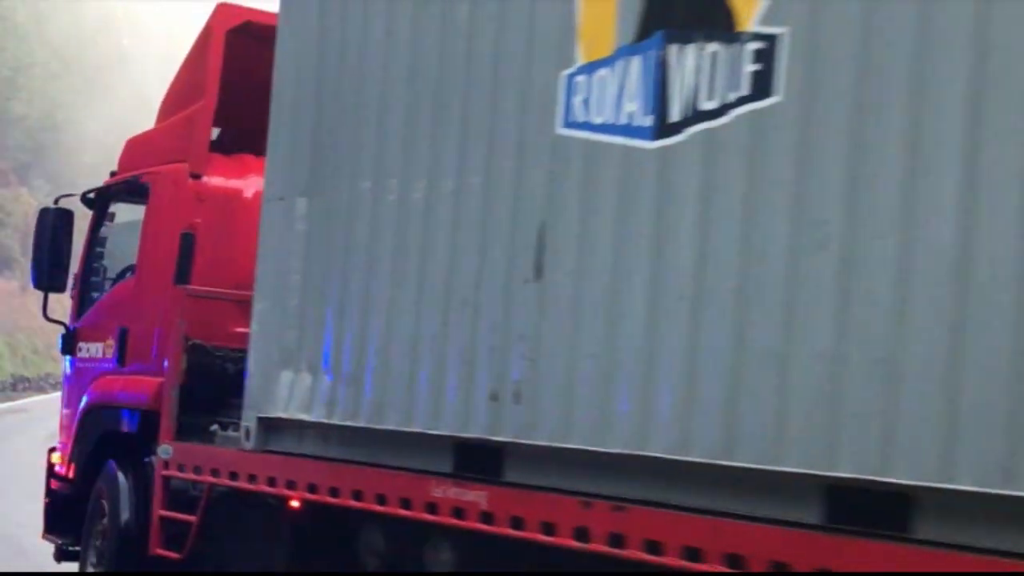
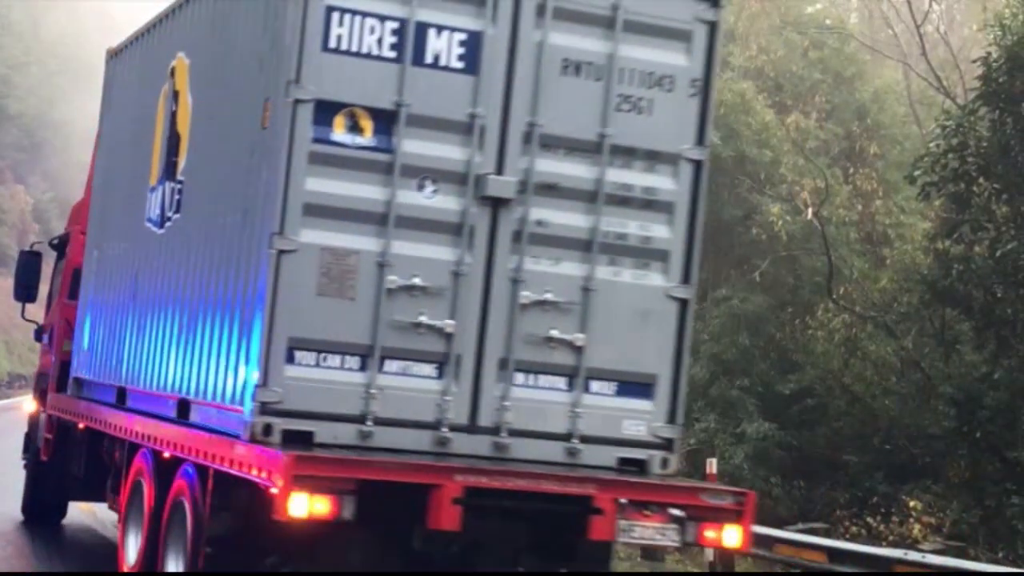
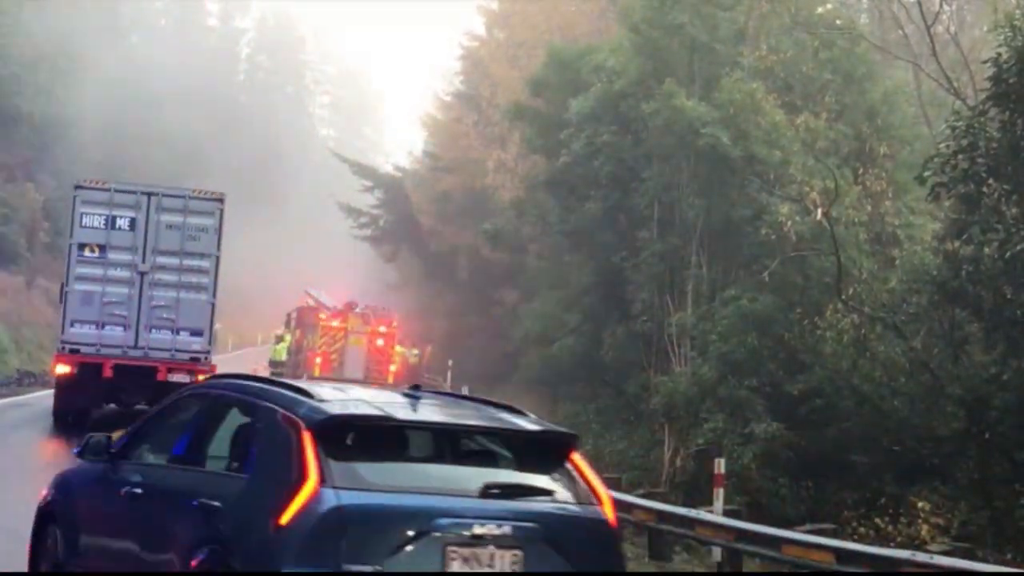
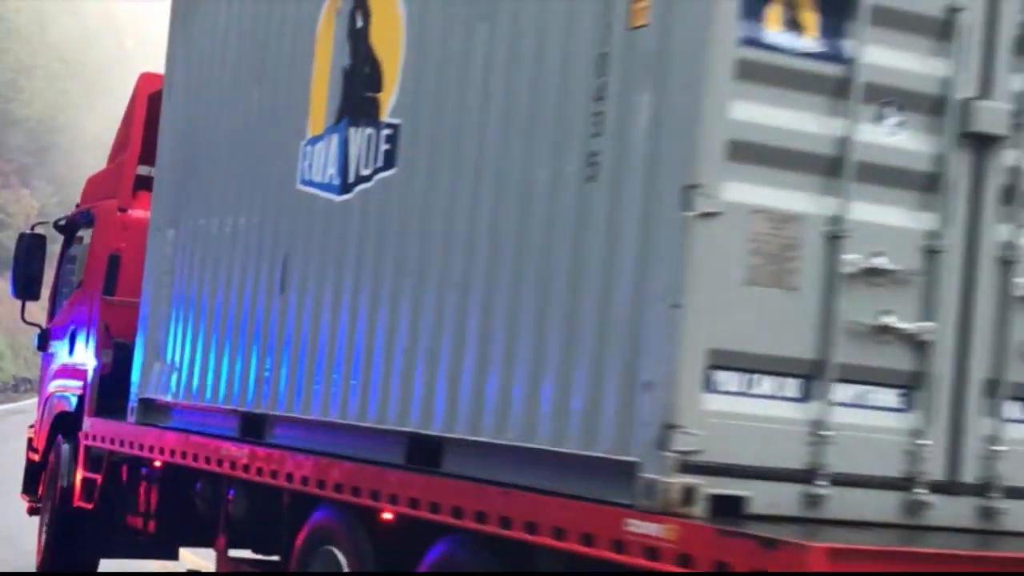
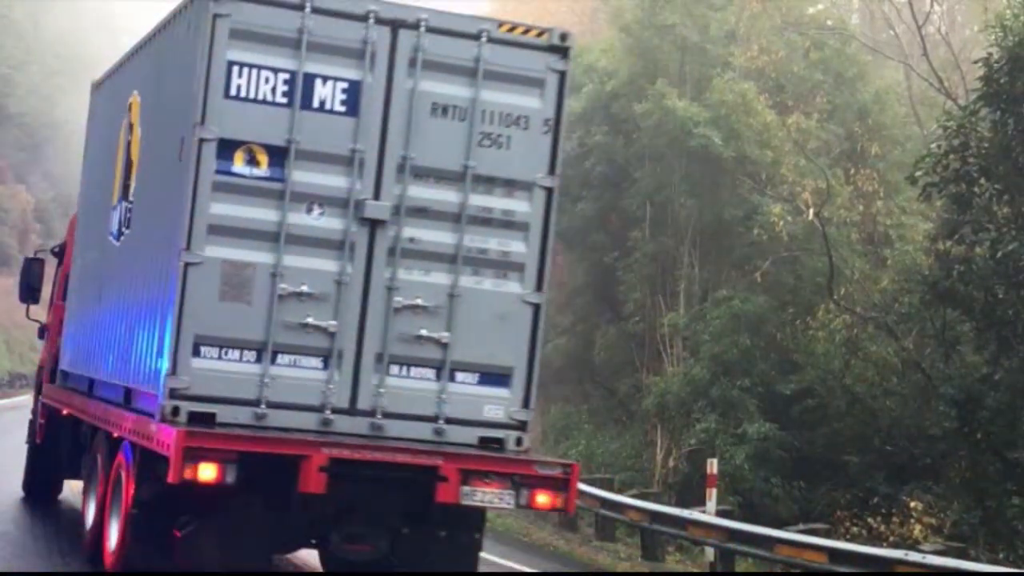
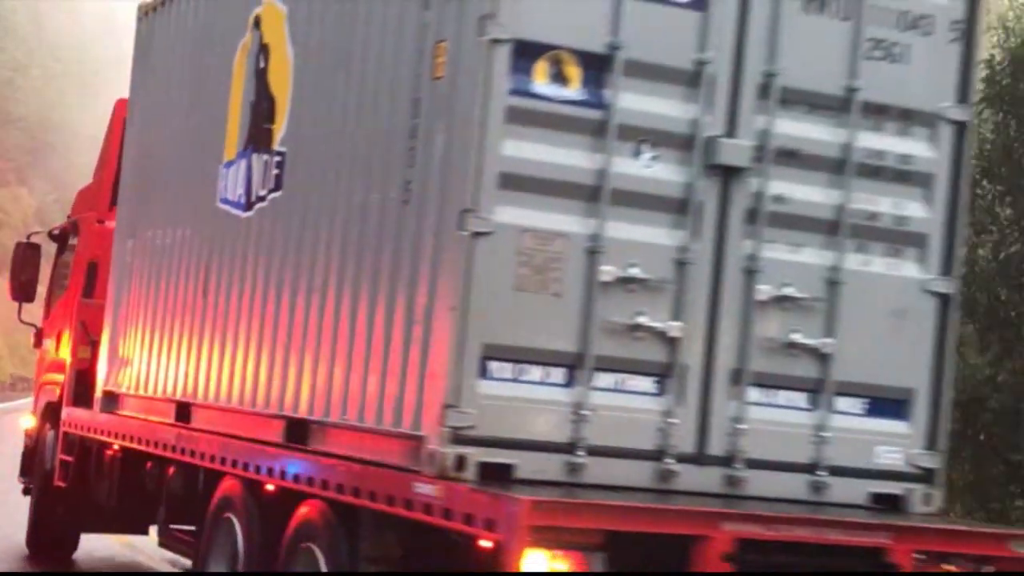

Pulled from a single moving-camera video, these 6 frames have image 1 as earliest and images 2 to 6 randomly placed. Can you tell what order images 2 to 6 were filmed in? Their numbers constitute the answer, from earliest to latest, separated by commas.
4, 6, 2, 5, 3
